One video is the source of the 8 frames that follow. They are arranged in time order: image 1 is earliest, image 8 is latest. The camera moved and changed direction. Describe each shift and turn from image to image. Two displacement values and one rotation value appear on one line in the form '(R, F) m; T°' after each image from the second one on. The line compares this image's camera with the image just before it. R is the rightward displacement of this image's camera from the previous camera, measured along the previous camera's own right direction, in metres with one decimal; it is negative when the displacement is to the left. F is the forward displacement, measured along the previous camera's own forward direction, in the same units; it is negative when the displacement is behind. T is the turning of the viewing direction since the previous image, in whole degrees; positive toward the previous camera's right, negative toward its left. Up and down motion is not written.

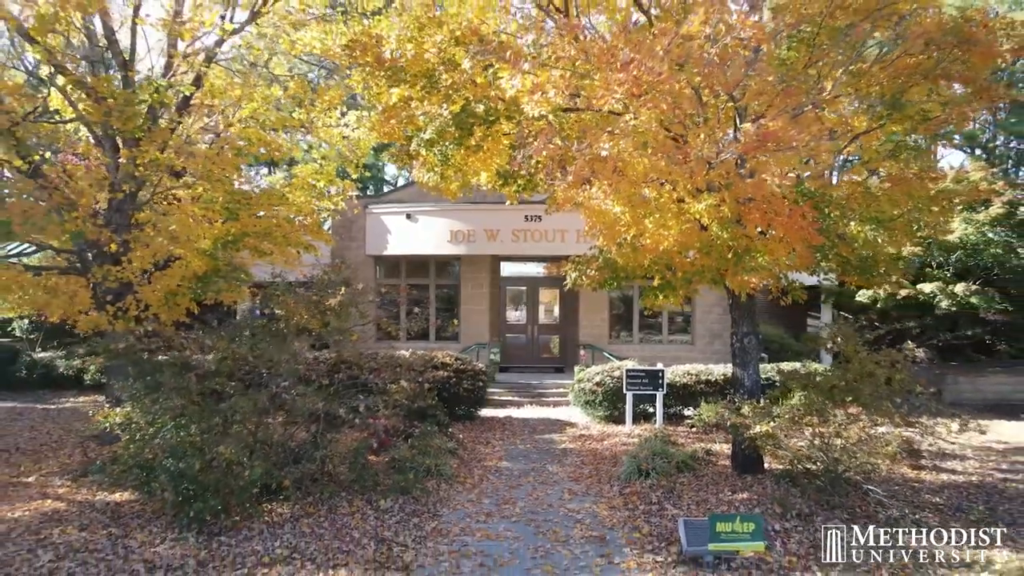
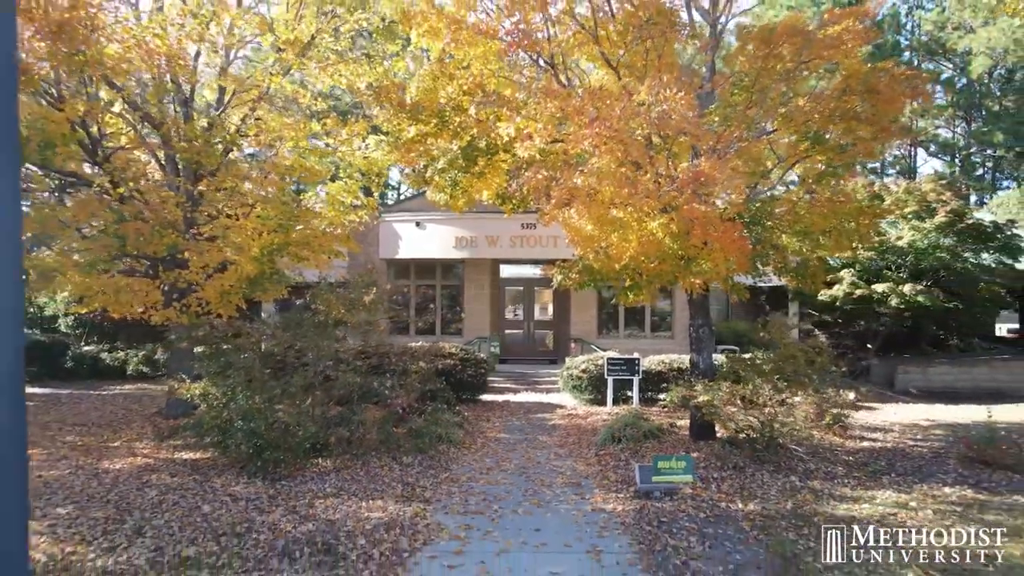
(+0.1, -1.7) m; 0°
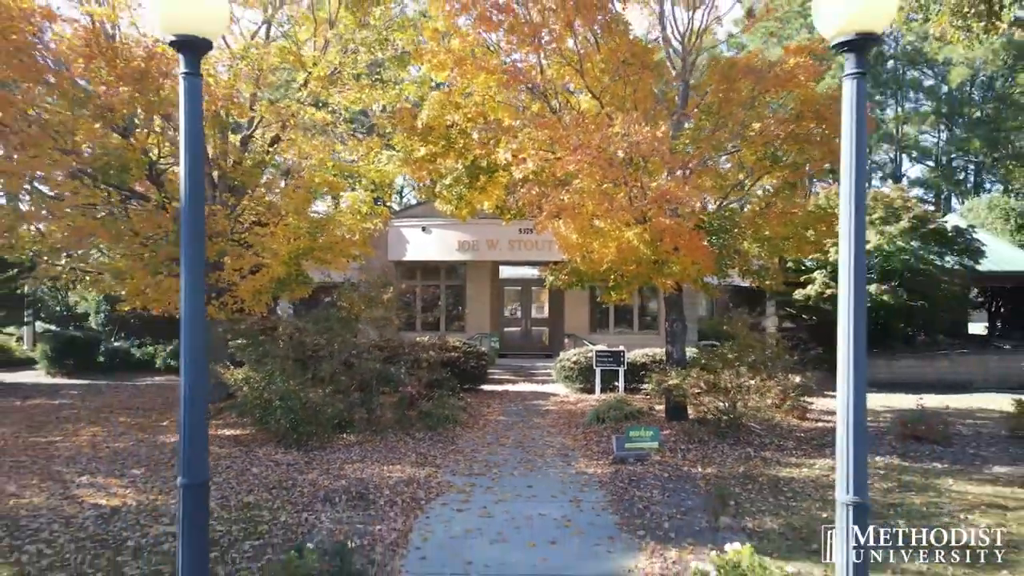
(0.0, -1.4) m; 0°
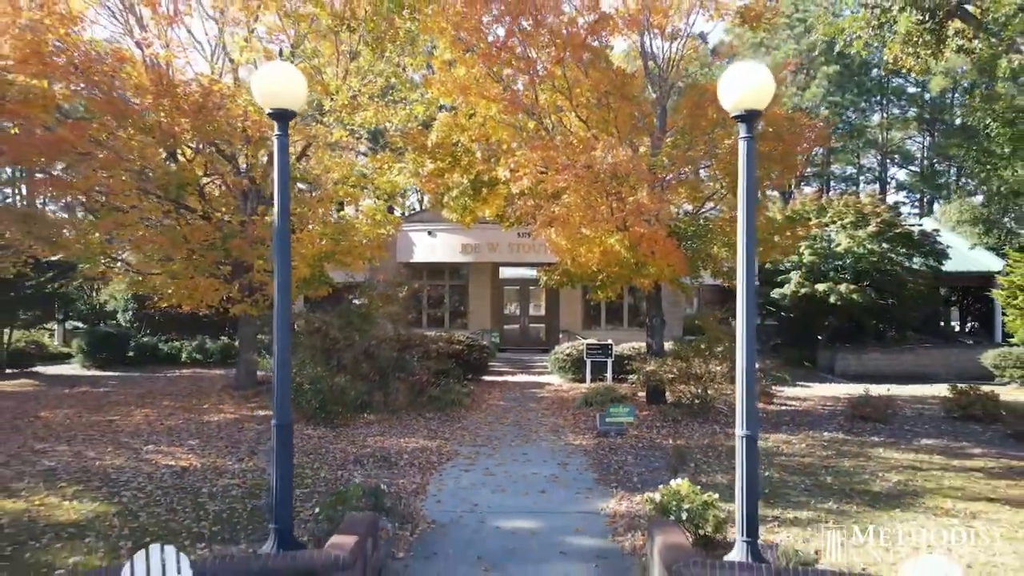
(0.0, -1.5) m; 0°
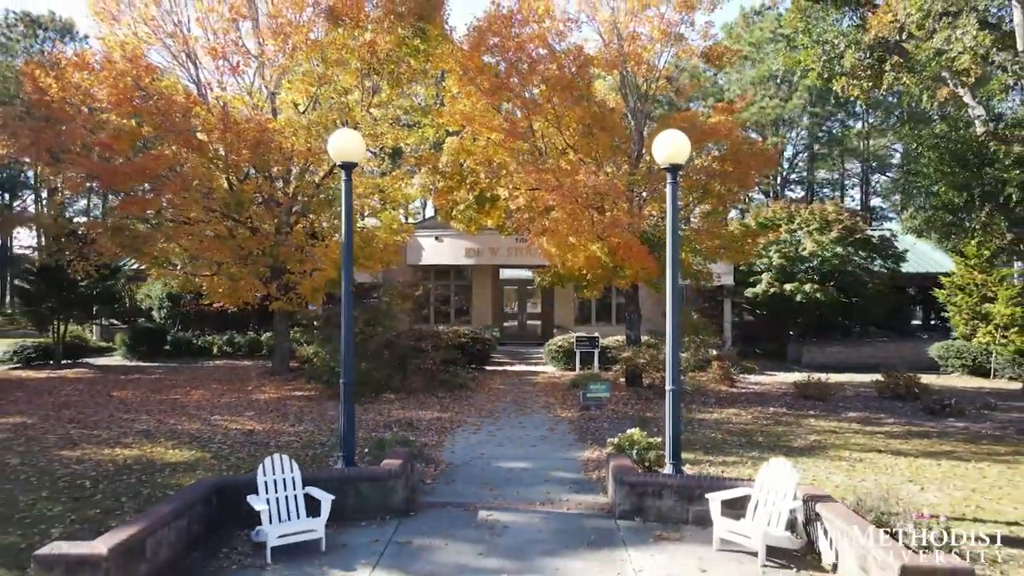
(0.0, -2.1) m; 0°
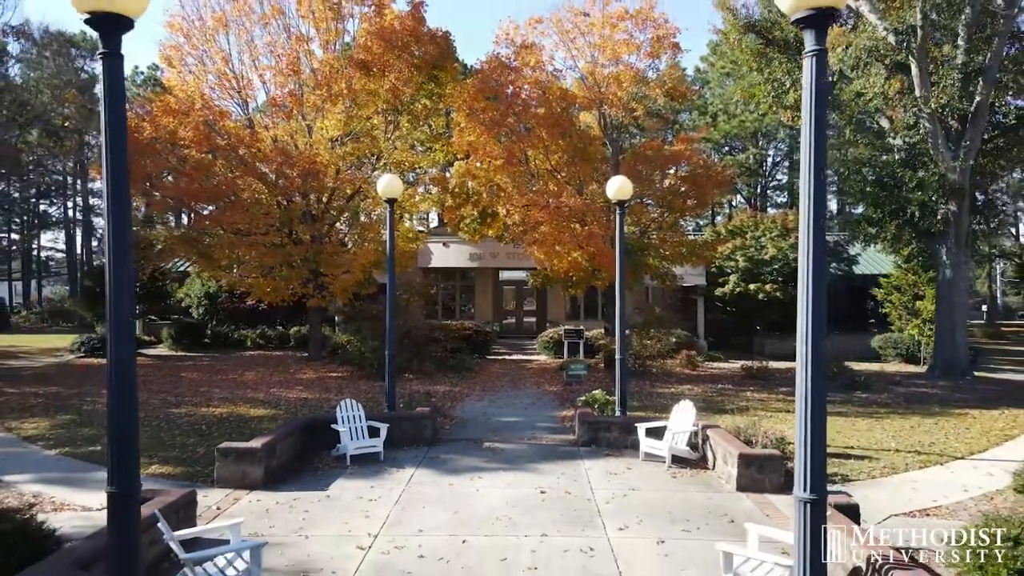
(+0.1, -3.0) m; 0°
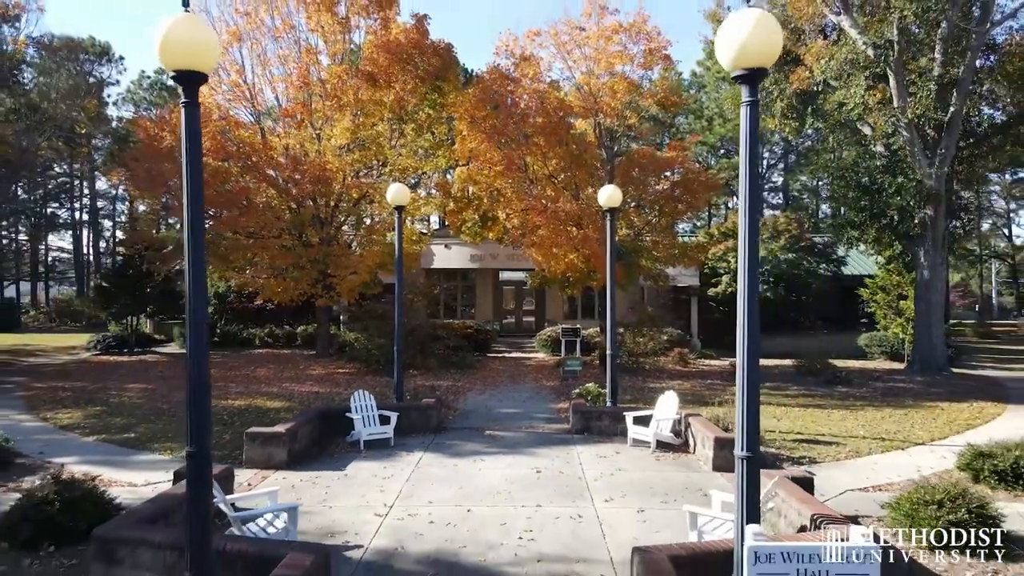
(0.0, -0.8) m; 0°
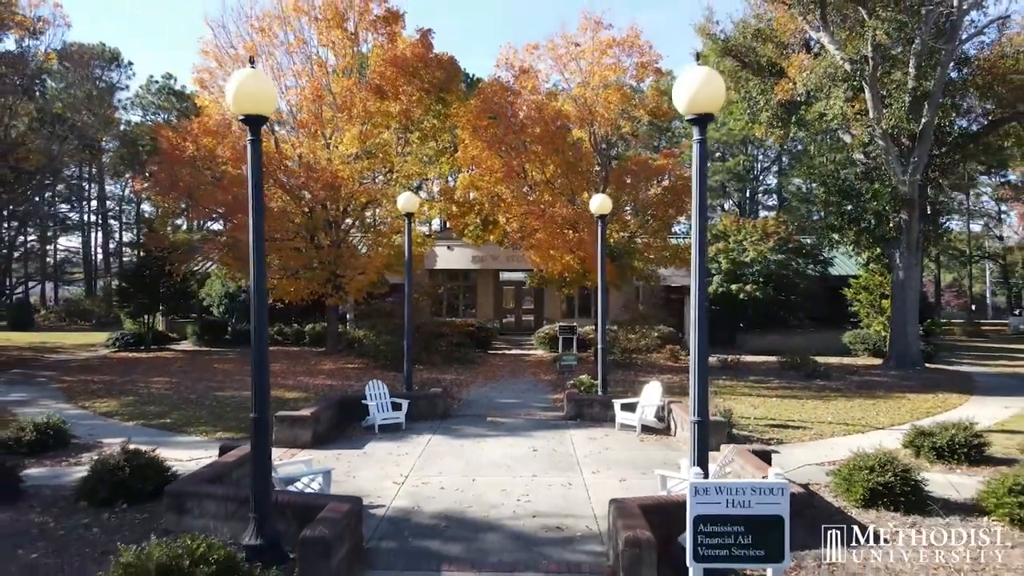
(0.0, -1.1) m; 0°
